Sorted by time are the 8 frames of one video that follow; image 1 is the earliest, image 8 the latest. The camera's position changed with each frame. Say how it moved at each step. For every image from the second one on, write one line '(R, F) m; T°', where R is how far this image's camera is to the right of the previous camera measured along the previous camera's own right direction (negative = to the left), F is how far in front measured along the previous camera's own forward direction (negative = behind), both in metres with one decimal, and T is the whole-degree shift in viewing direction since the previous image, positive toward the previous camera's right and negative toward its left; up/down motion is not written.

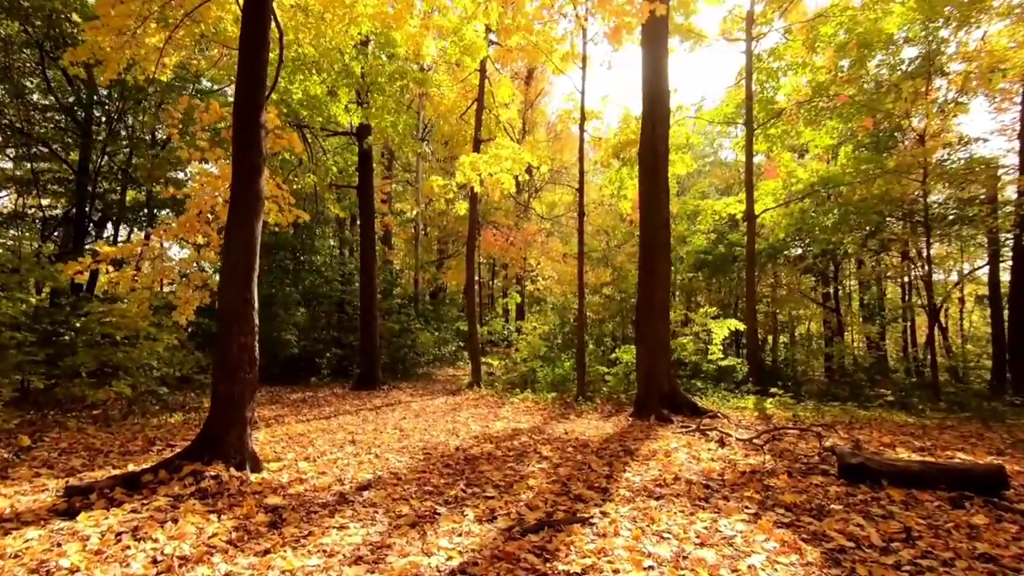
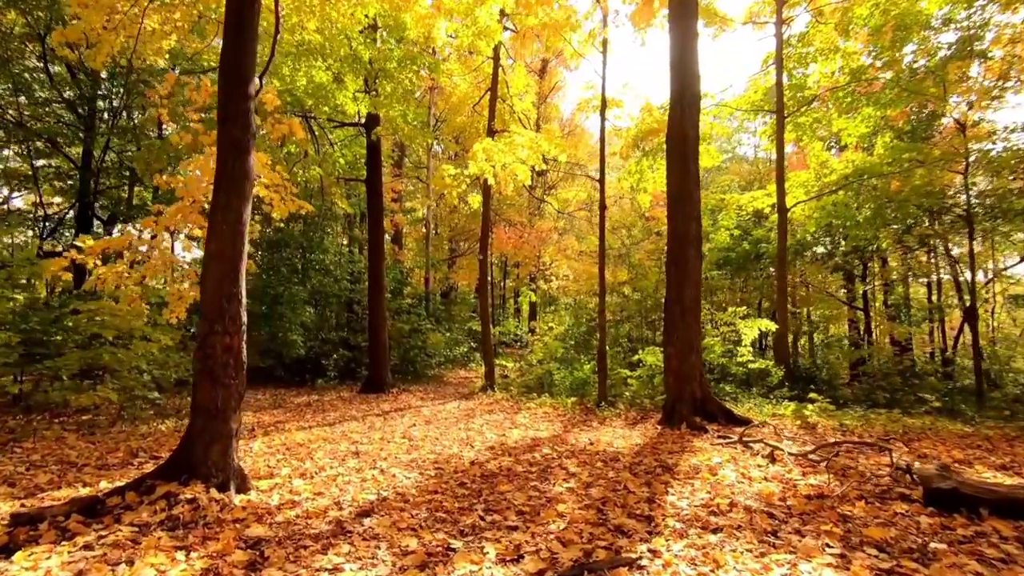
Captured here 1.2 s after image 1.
(-0.1, +0.6) m; -1°
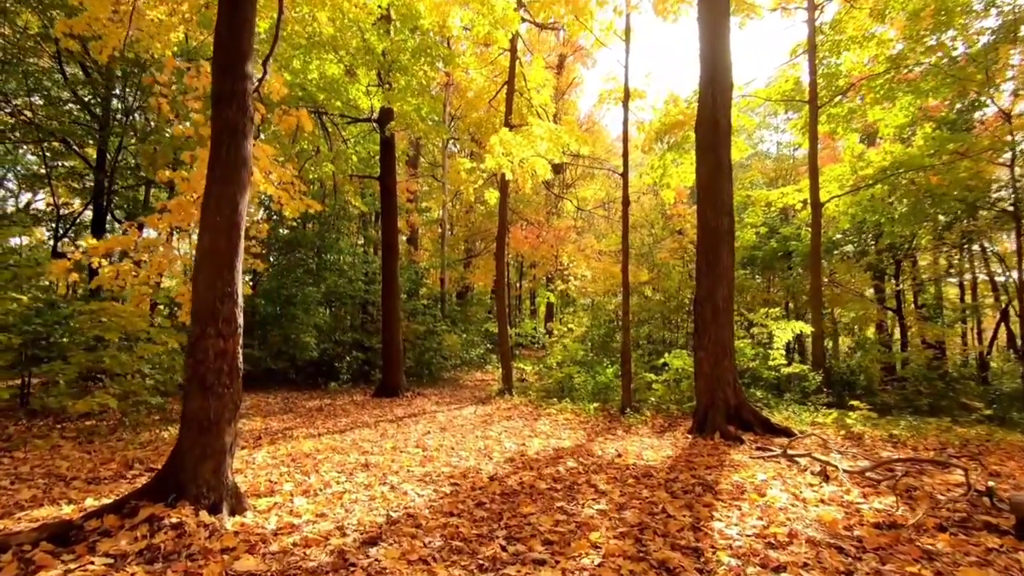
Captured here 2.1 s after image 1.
(-0.1, +0.5) m; -2°
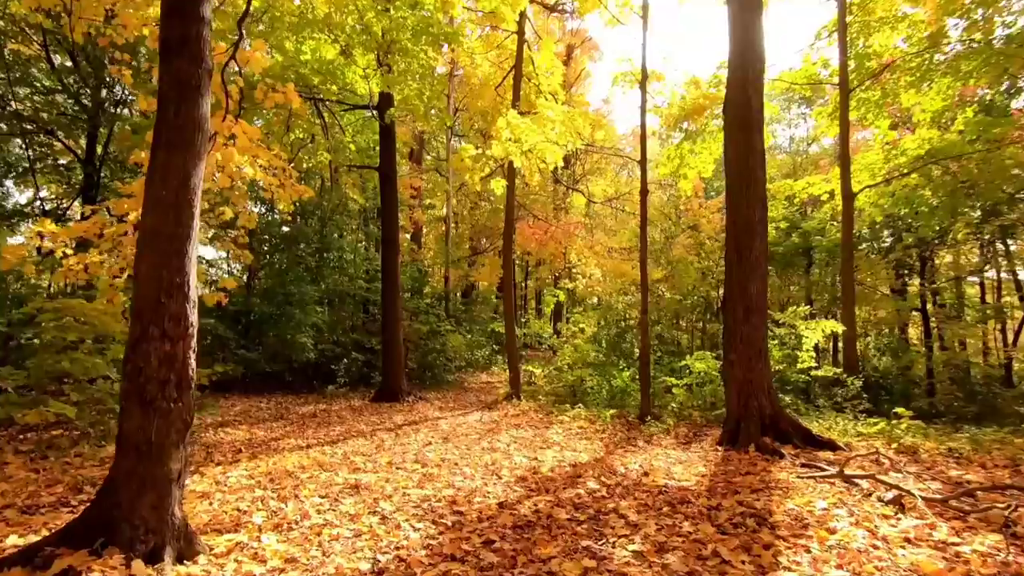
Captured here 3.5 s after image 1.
(-0.1, +0.7) m; -1°
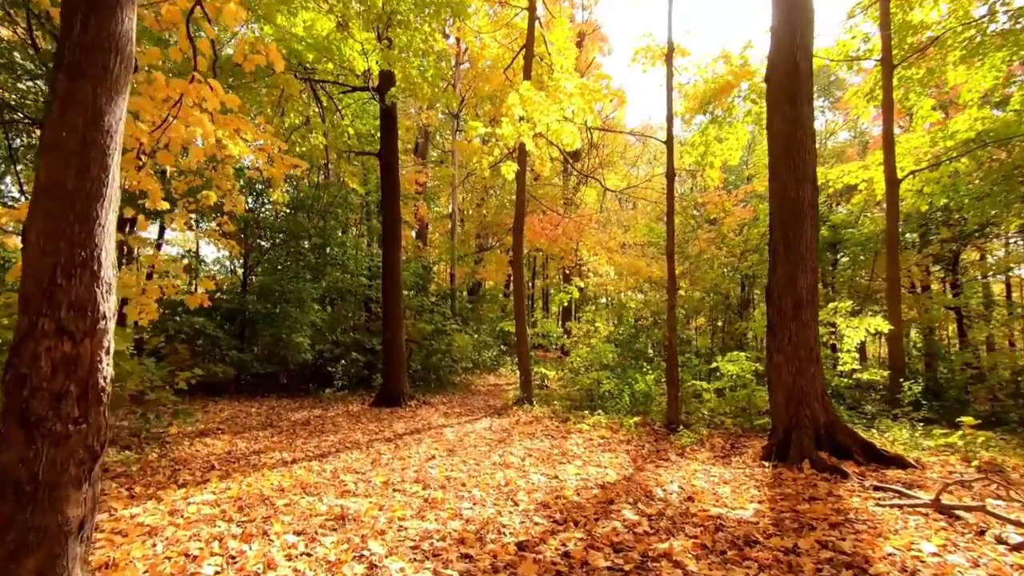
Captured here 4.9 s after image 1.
(-0.1, +0.8) m; -1°
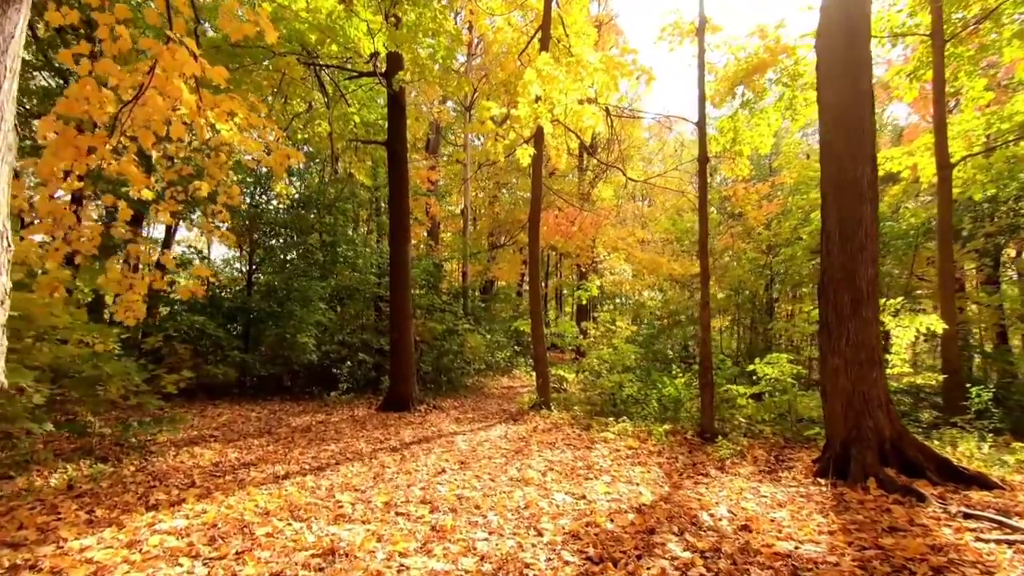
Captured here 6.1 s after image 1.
(-0.1, +0.7) m; -1°
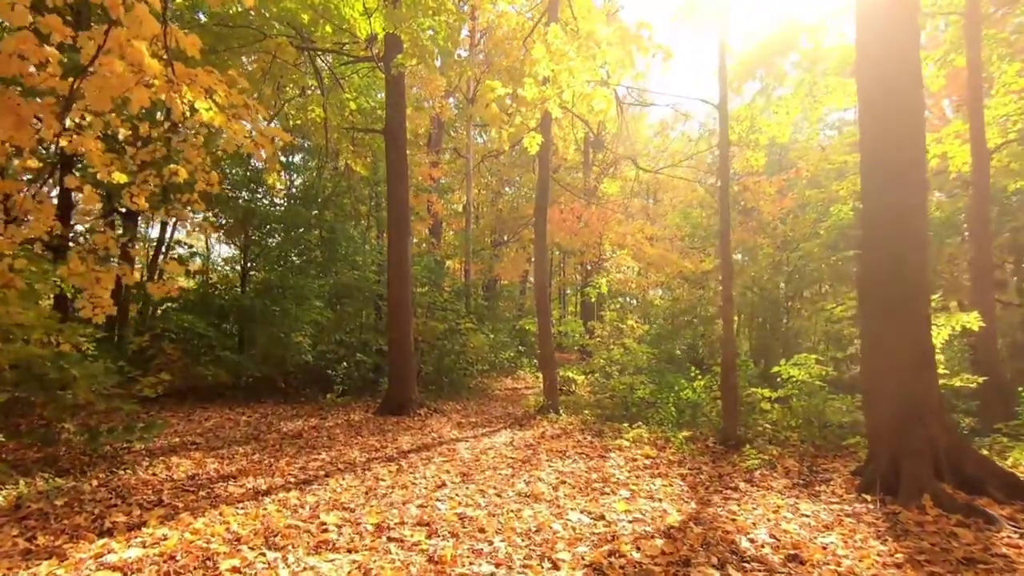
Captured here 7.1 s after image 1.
(0.0, +0.5) m; 0°
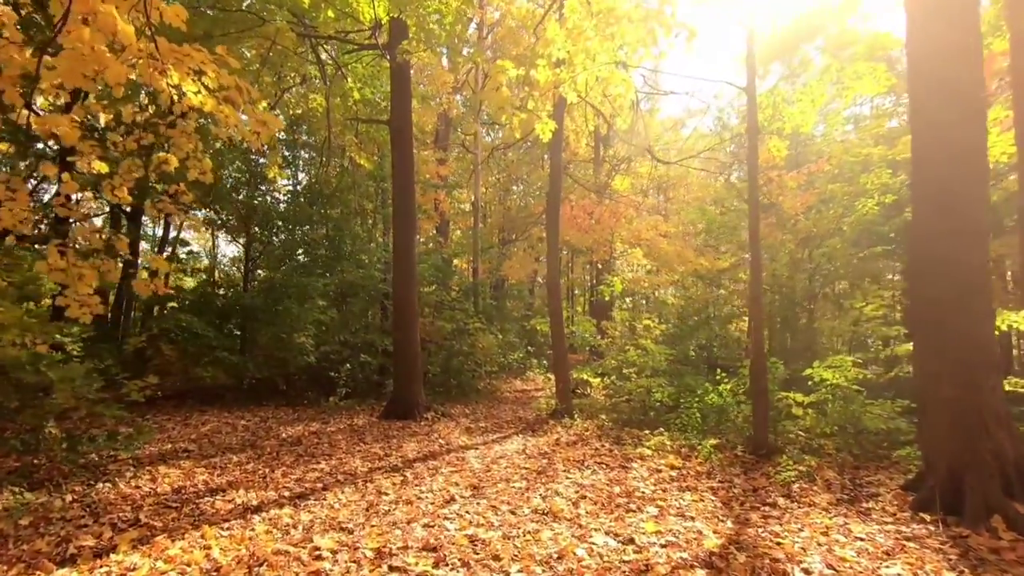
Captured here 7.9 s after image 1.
(-0.1, +0.4) m; -1°
